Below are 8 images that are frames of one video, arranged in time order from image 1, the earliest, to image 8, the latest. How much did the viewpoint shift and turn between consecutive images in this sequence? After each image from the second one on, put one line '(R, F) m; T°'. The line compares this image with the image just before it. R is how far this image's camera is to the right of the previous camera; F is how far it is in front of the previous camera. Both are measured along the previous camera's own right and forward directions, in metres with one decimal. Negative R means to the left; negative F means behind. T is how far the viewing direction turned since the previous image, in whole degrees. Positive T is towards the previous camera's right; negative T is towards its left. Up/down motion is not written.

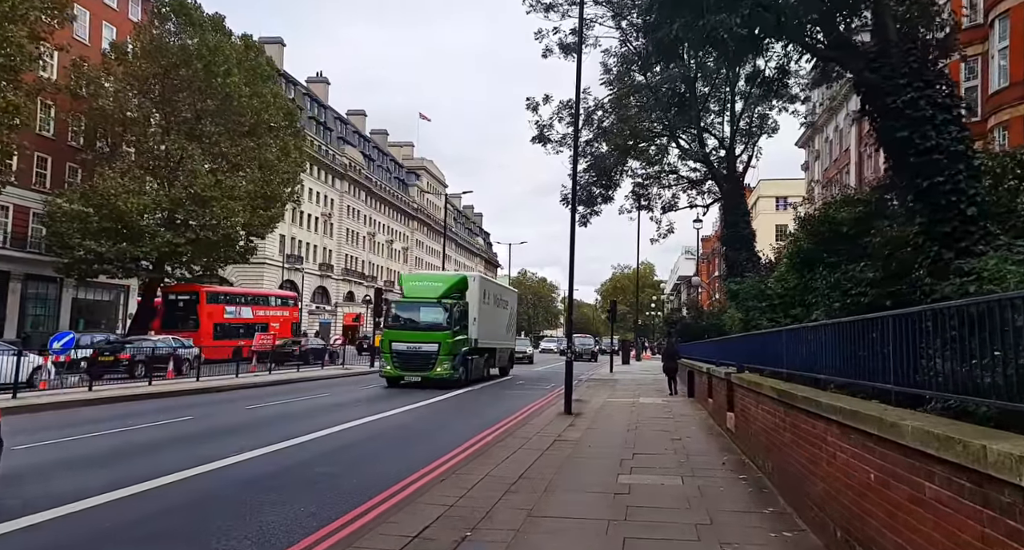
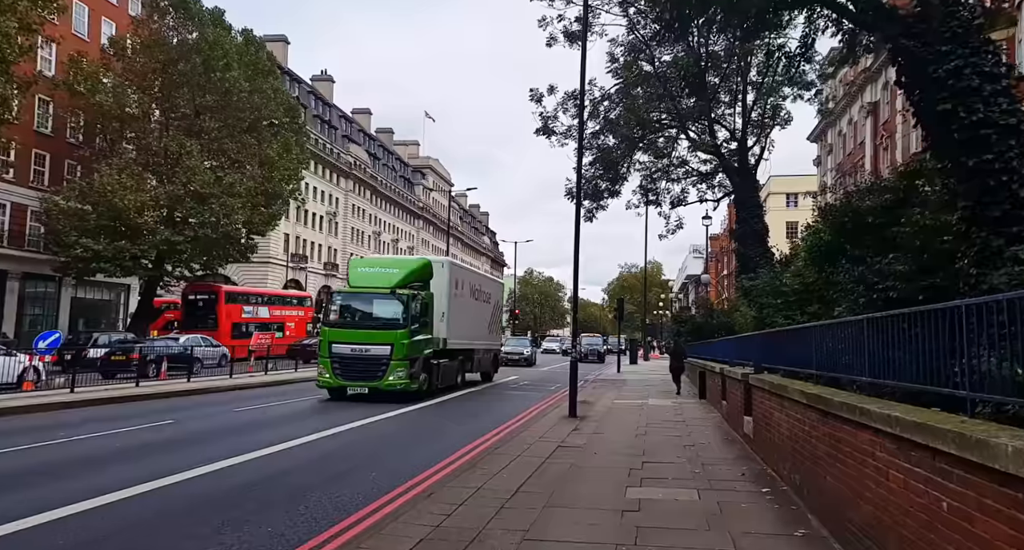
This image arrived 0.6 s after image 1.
(+0.1, +0.8) m; -1°
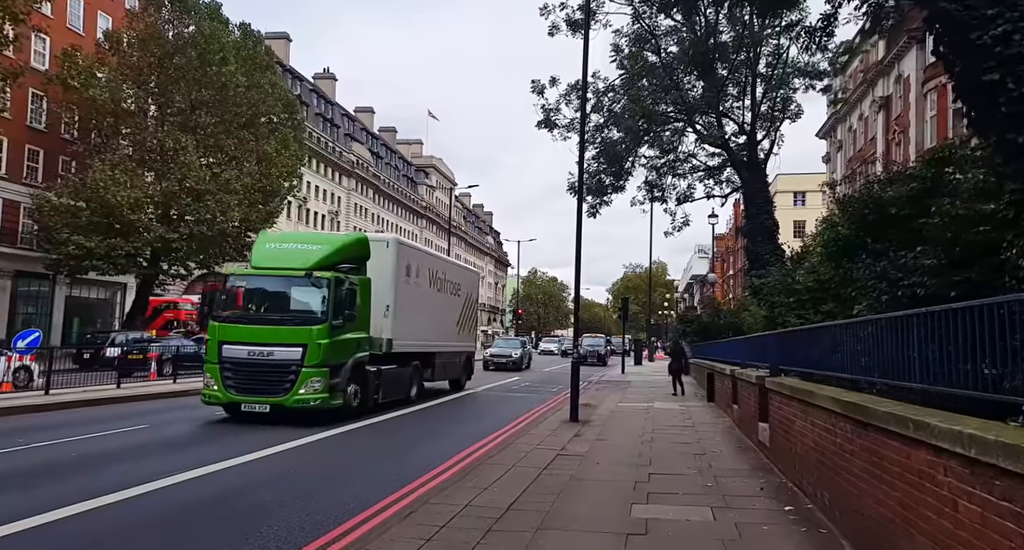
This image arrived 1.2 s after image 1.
(+0.1, +0.8) m; 0°
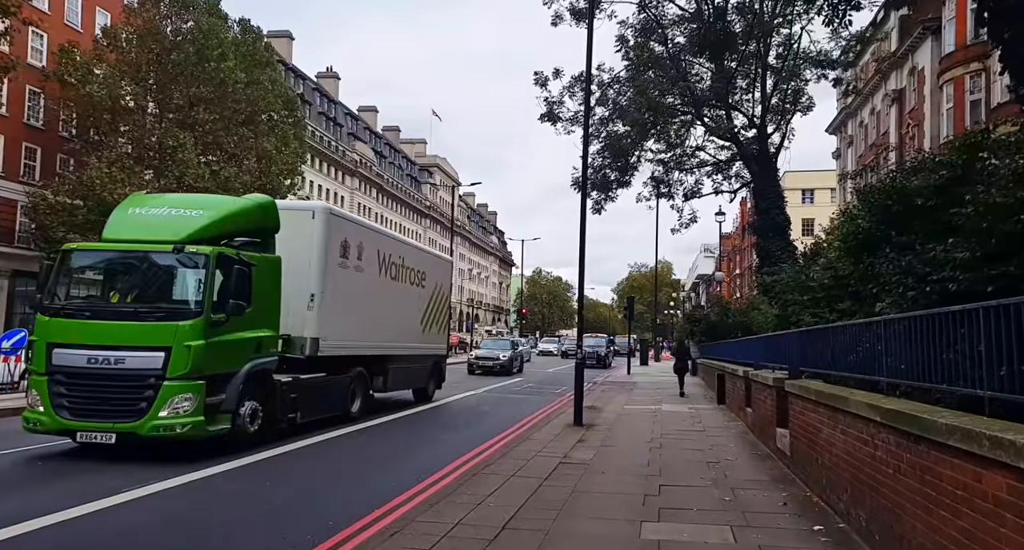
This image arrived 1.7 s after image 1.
(+0.1, +0.6) m; 0°
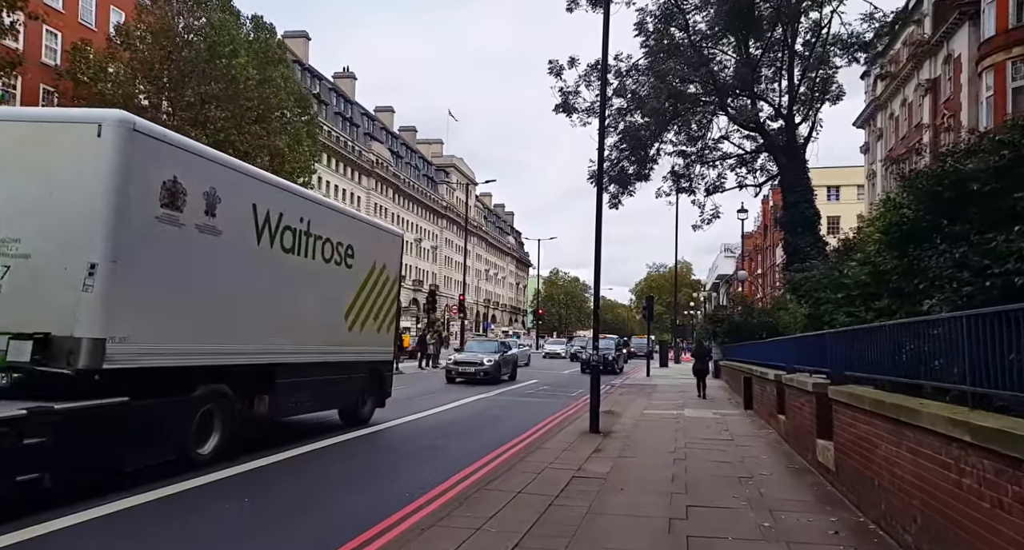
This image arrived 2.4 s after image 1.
(+0.1, +0.9) m; -2°
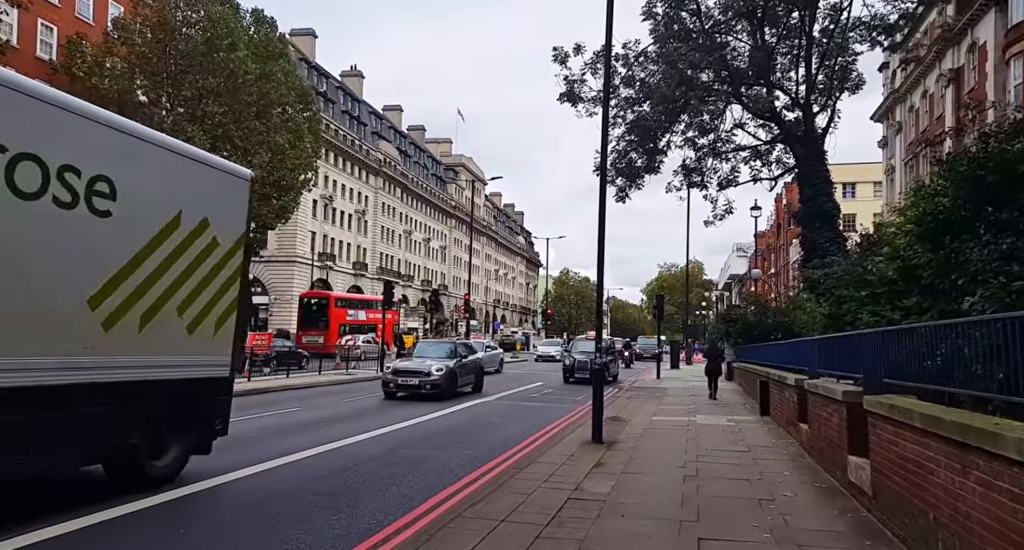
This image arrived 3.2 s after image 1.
(+0.2, +0.9) m; -1°
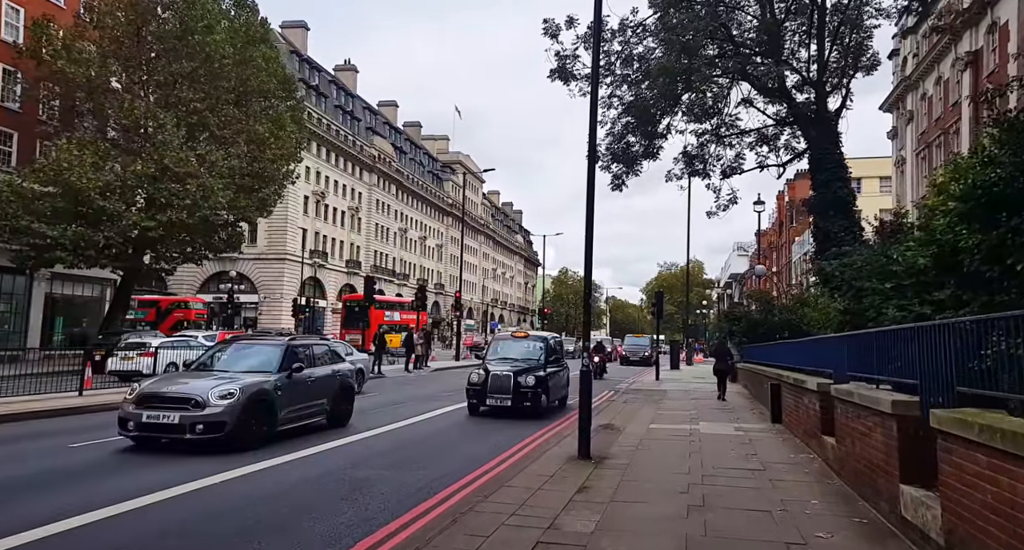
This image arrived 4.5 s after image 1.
(+0.4, +1.6) m; 0°
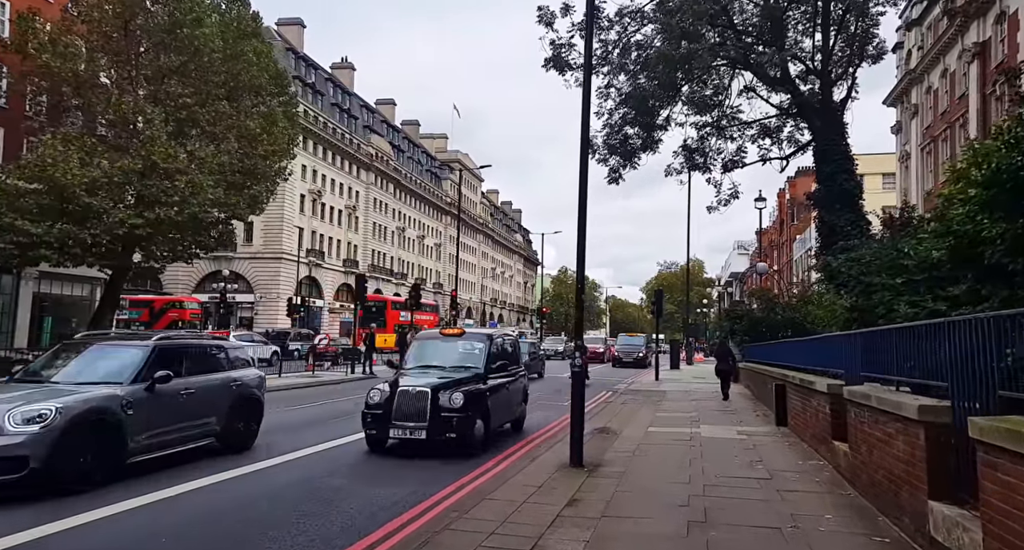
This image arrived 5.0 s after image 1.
(+0.2, +0.6) m; 0°
